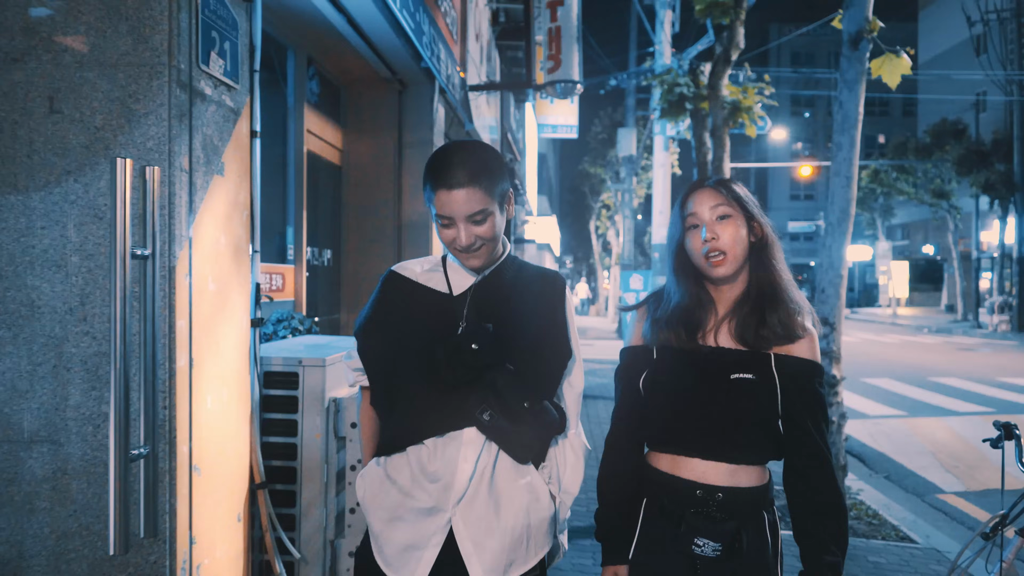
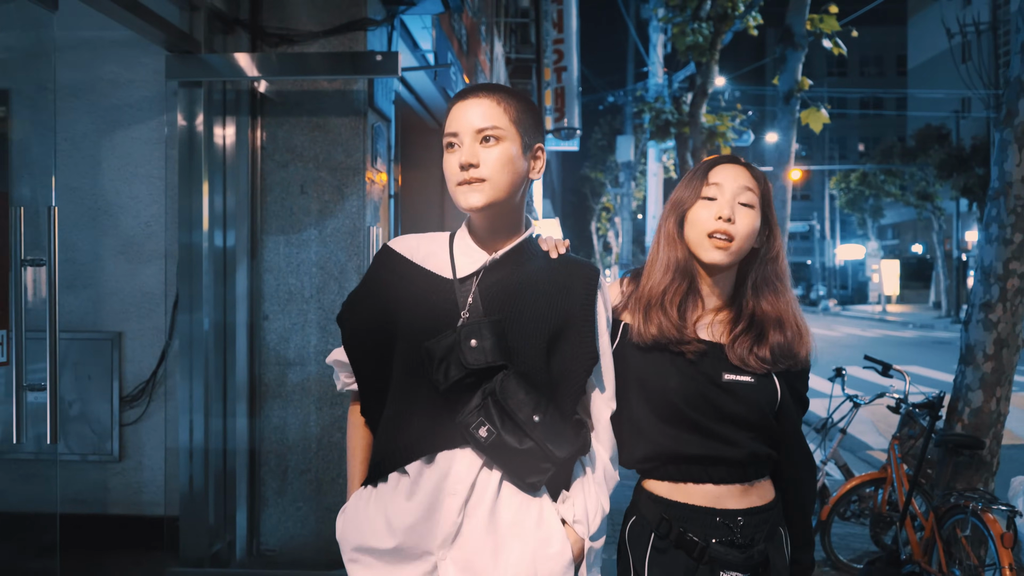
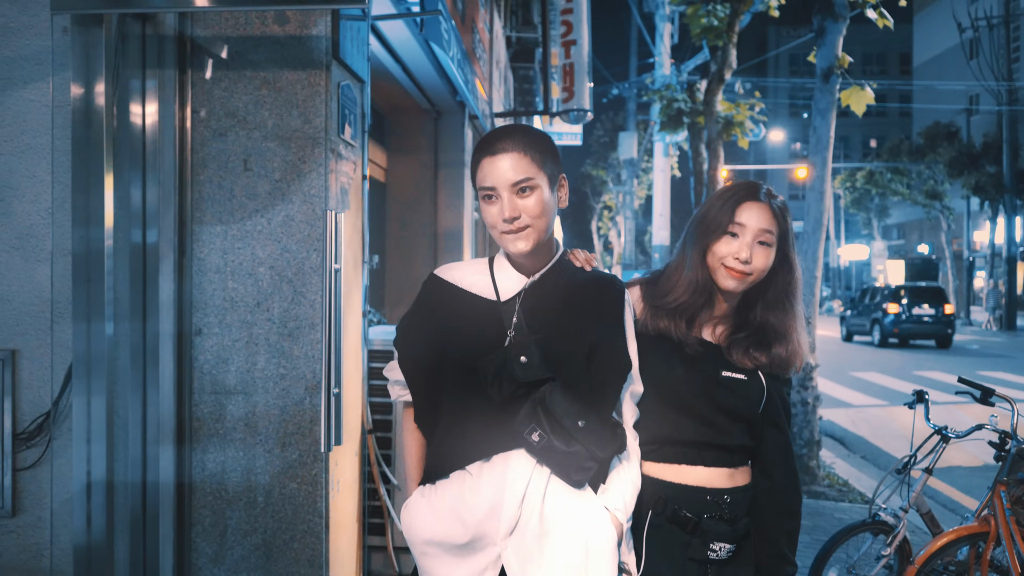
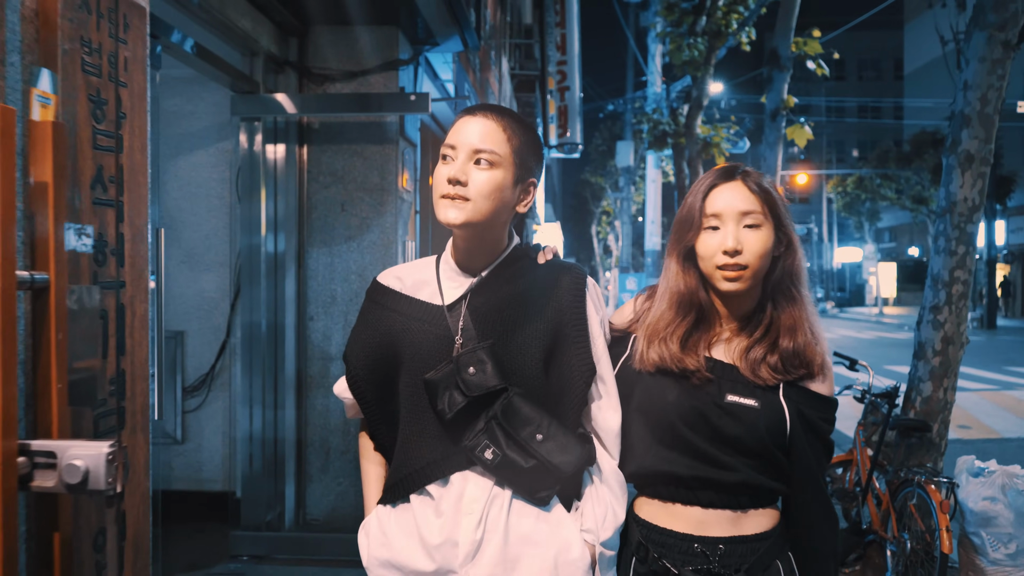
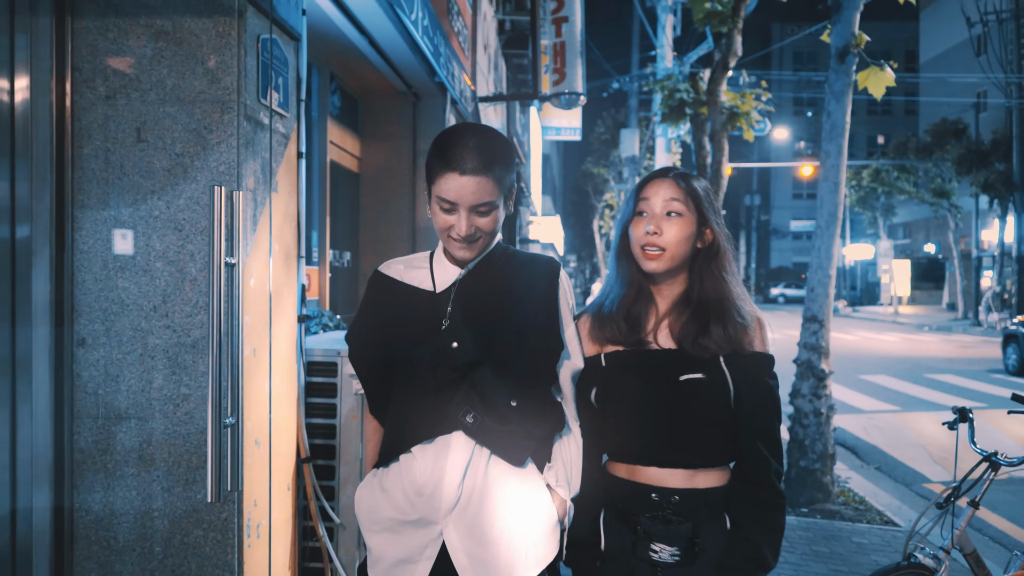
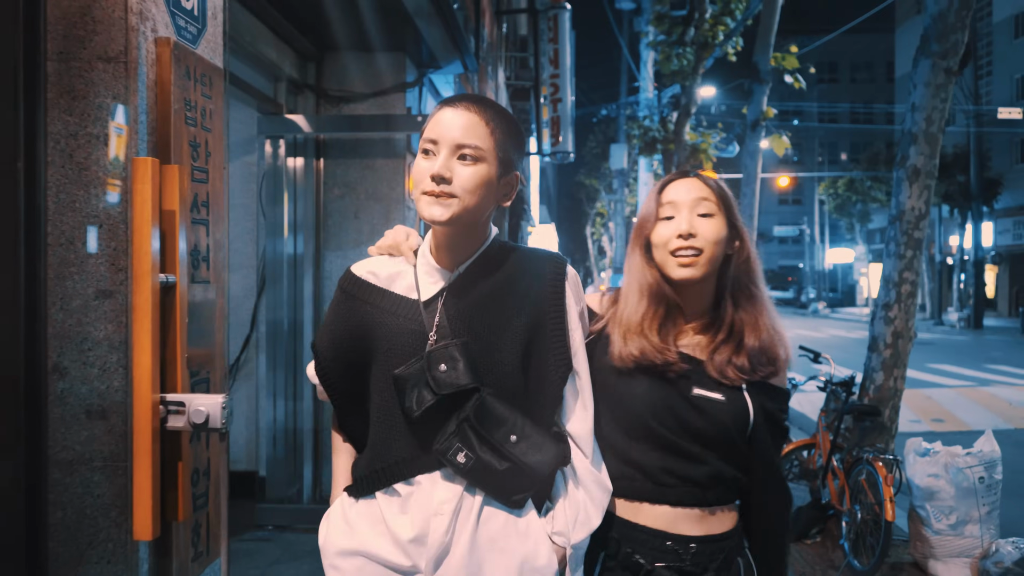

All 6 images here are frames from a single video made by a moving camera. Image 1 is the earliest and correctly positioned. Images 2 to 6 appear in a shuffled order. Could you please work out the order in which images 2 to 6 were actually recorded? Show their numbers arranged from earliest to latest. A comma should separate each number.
5, 3, 2, 4, 6
